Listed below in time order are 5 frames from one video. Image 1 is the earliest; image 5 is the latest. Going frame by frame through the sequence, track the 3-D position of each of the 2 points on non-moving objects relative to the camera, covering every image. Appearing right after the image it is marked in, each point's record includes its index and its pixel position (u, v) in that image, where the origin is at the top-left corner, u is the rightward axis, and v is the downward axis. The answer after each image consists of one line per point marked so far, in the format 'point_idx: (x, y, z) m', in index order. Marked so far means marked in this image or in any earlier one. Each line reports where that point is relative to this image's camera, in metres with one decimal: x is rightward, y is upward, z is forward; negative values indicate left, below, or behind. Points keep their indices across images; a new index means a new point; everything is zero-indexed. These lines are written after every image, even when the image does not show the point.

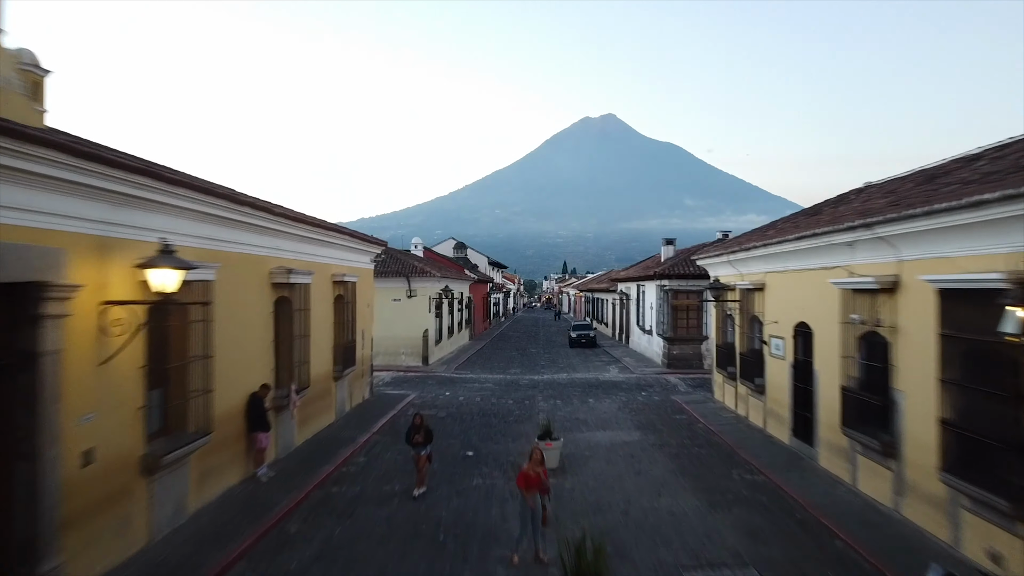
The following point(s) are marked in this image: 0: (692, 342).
0: (+2.5, -0.8, +11.5) m
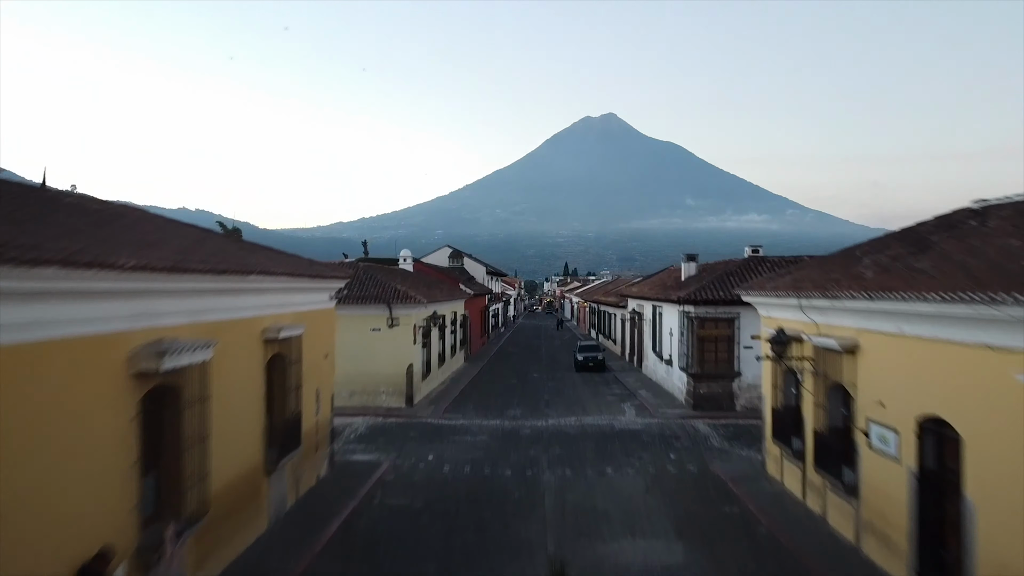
0: (+2.5, -1.1, +9.8) m
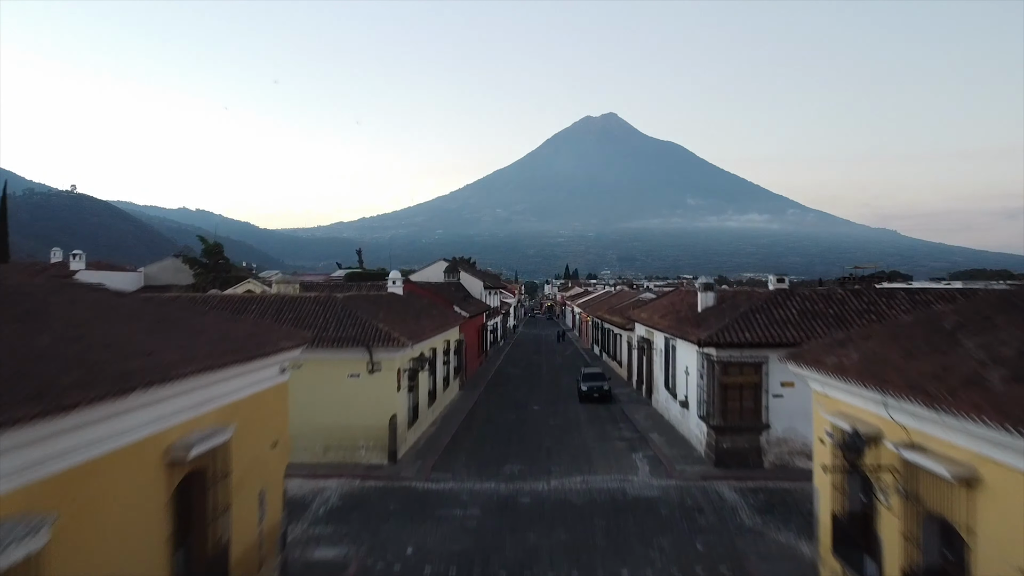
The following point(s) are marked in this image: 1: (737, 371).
0: (+2.5, -1.5, +8.6) m
1: (+2.4, -0.9, +8.6) m
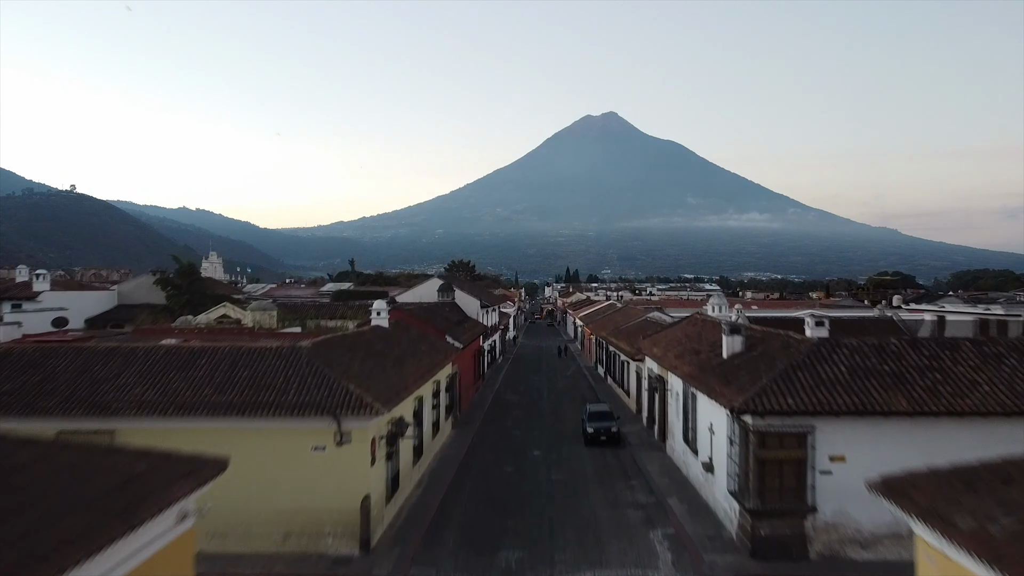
0: (+2.4, -2.0, +7.2) m
1: (+2.3, -1.4, +7.2) m
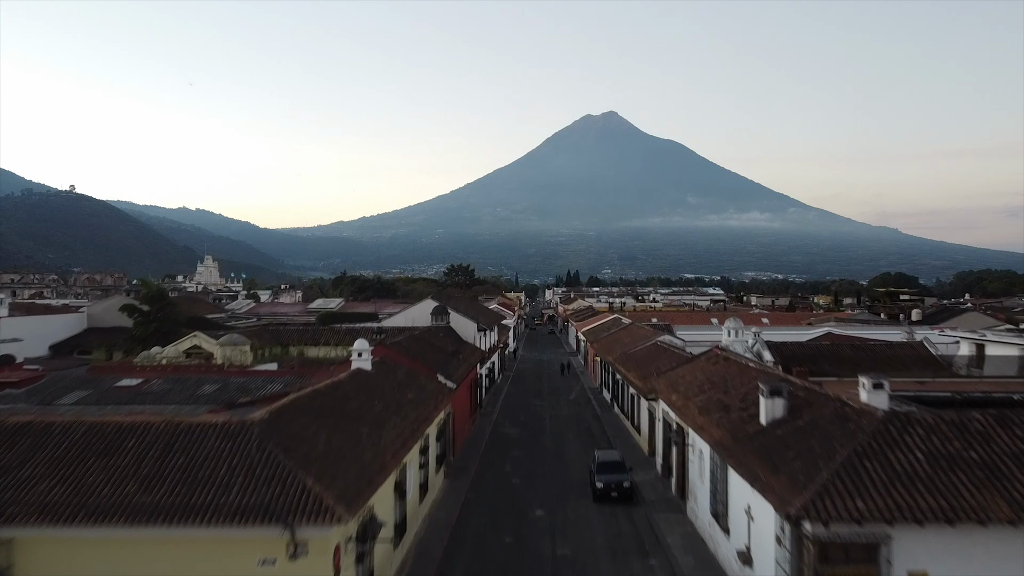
0: (+2.4, -2.5, +5.7) m
1: (+2.3, -1.9, +5.7) m
